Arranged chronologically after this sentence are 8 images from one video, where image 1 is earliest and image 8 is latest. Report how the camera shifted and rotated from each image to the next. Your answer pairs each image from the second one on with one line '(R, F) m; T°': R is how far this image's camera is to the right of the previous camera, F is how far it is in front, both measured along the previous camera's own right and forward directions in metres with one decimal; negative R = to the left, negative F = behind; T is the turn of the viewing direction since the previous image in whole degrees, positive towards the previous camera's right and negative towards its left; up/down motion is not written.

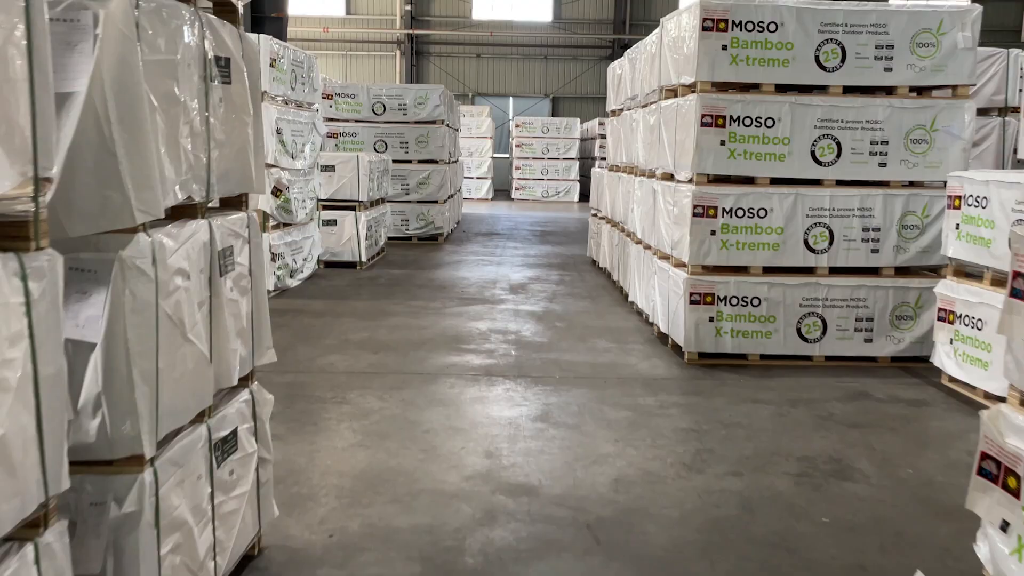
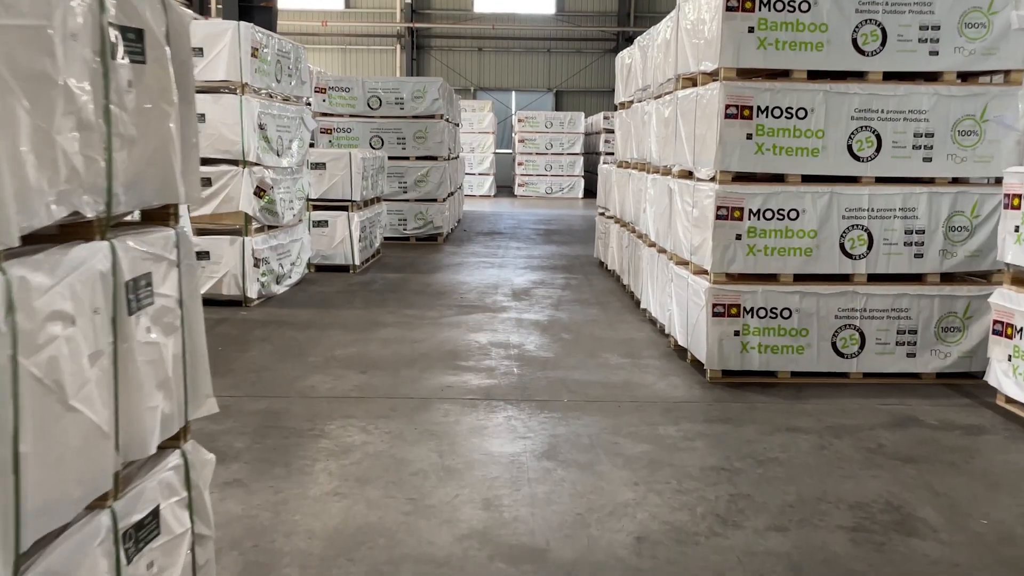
(0.0, +0.6) m; 0°
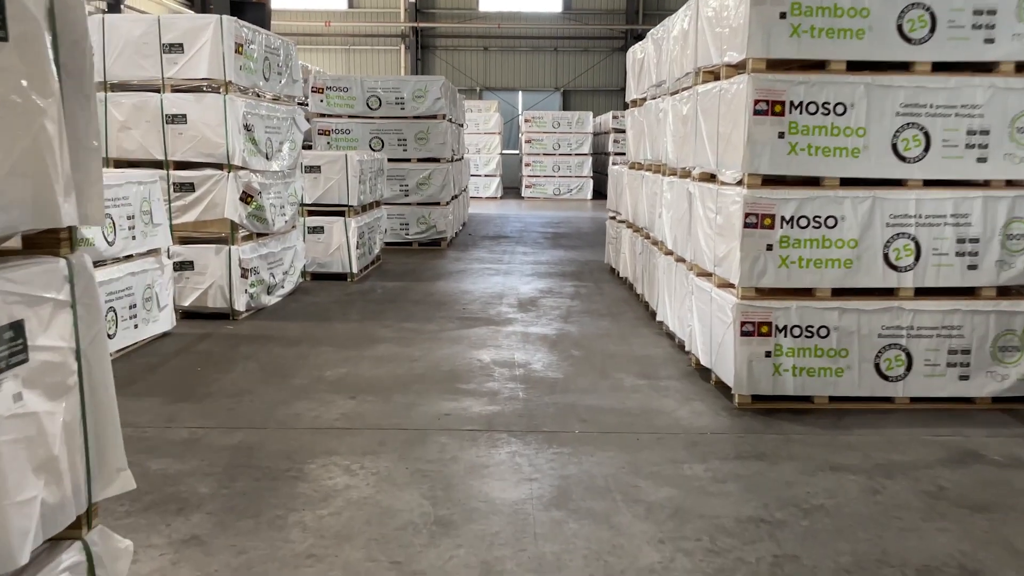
(0.0, +0.5) m; 0°
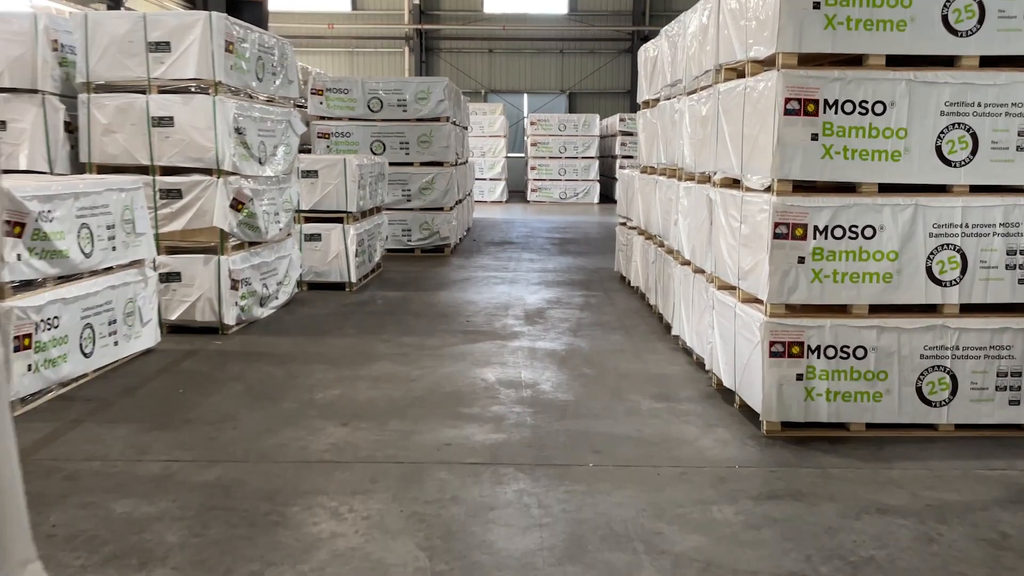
(0.0, +0.4) m; 0°
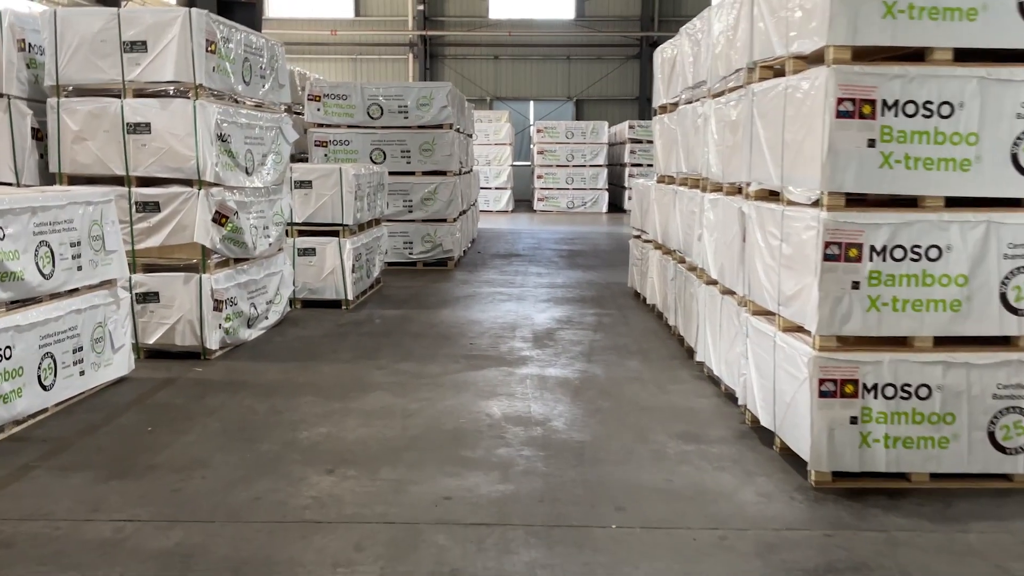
(0.0, +0.5) m; 0°
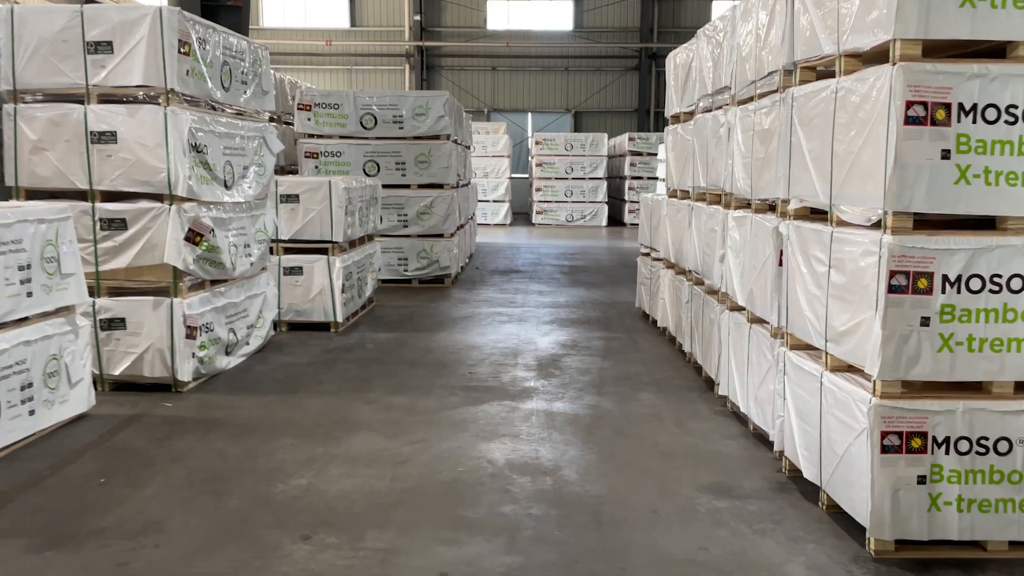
(0.0, +0.5) m; 0°
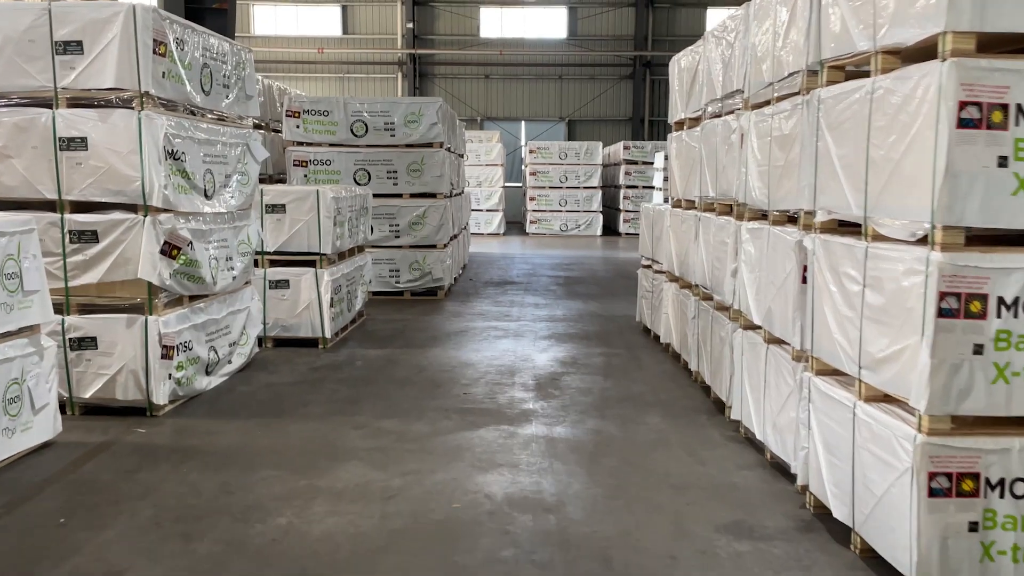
(0.0, +0.3) m; +1°
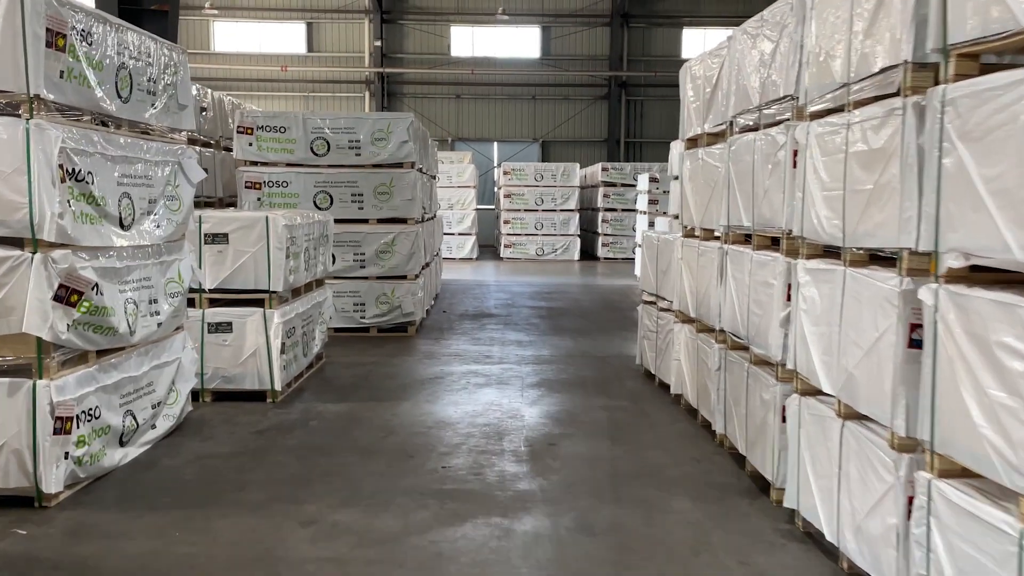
(-0.1, +1.0) m; +2°
